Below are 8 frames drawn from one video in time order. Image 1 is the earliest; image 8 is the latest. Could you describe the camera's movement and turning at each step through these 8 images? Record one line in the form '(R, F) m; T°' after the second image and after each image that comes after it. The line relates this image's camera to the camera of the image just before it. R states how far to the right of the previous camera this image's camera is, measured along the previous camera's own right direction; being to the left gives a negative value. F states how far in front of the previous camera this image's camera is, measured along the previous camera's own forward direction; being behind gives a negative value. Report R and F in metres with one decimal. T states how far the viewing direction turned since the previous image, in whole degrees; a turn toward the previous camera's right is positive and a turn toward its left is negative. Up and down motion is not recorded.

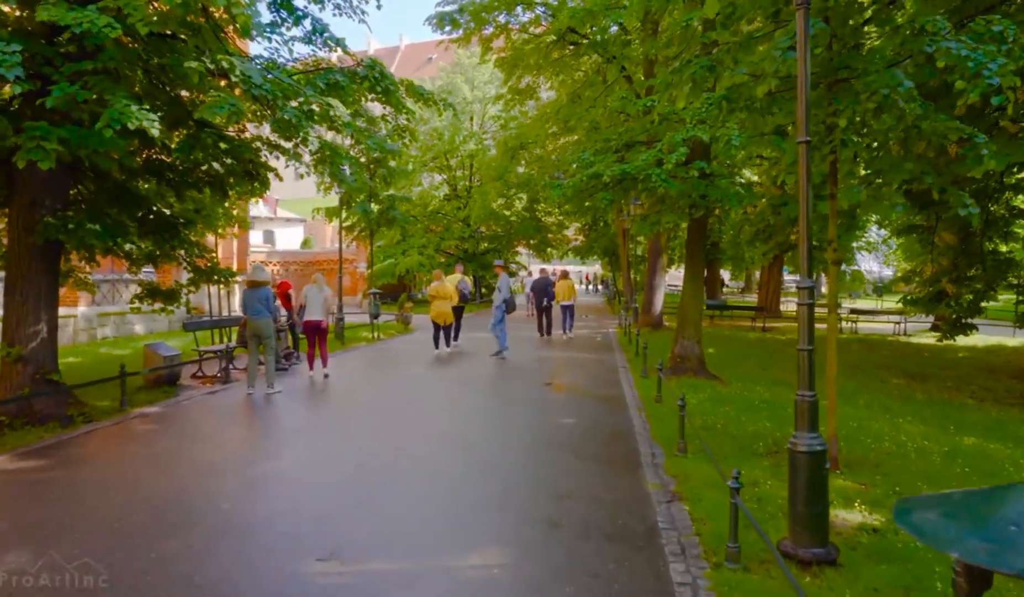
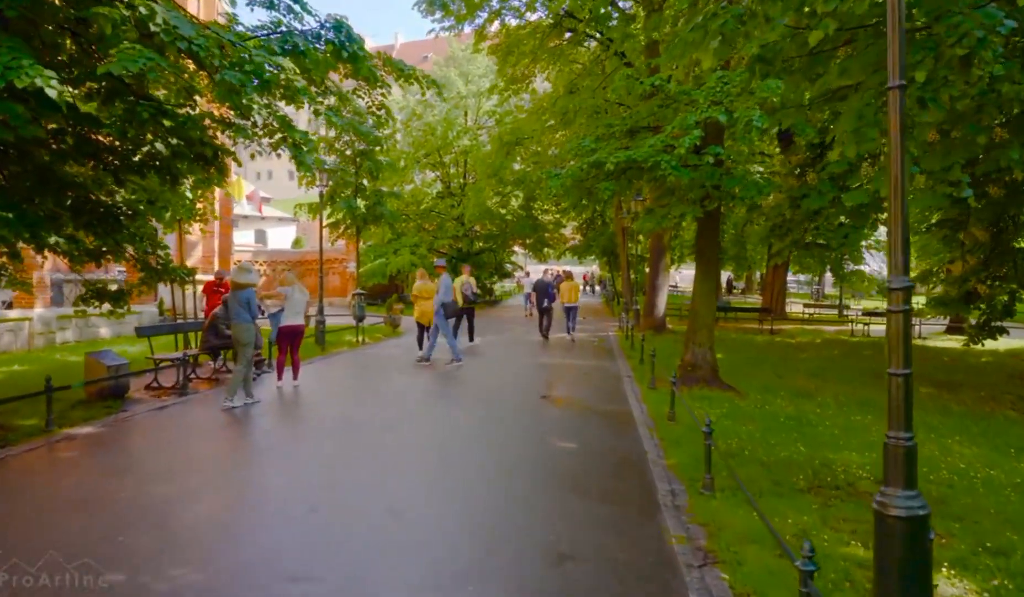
(+0.1, +1.2) m; 0°
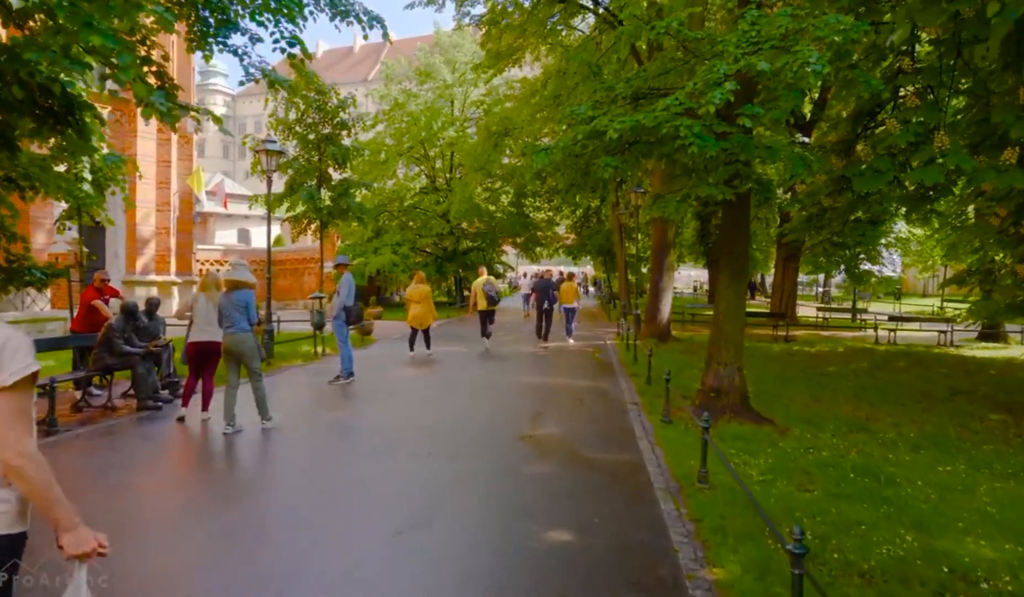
(+0.2, +2.4) m; 0°
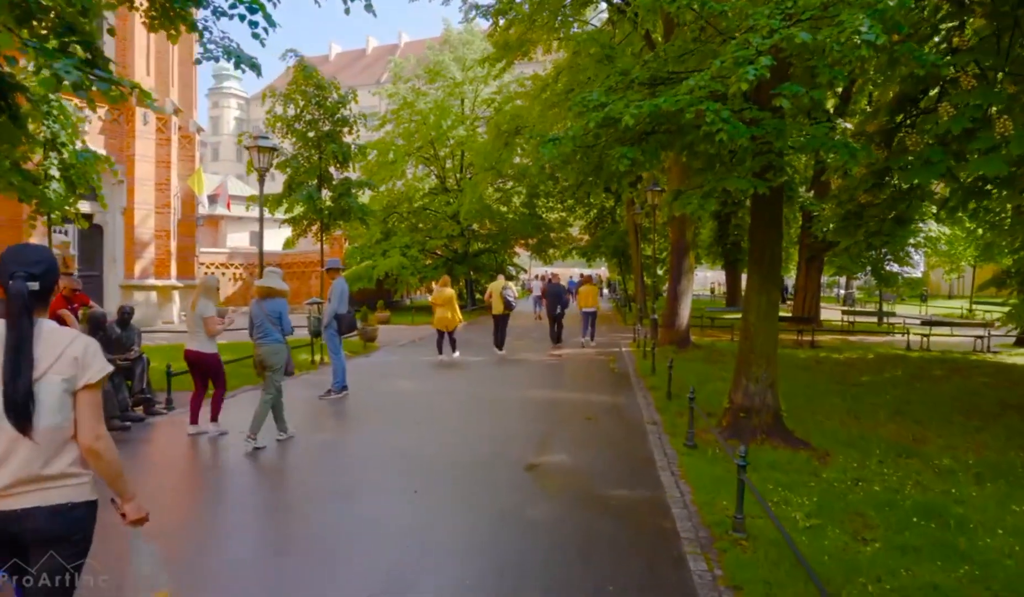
(+0.1, +0.9) m; -1°
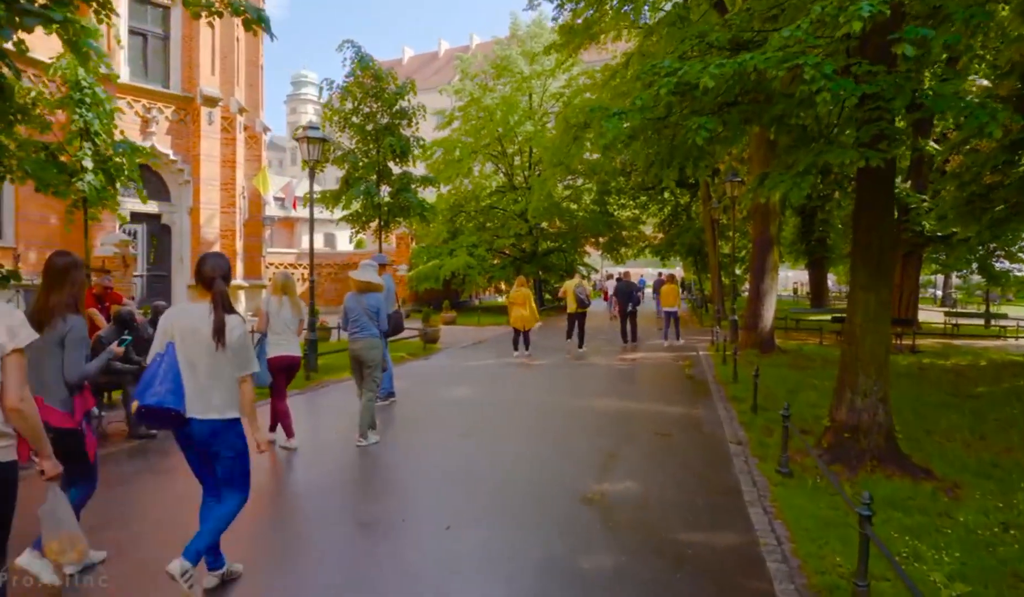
(+0.1, +1.0) m; -6°
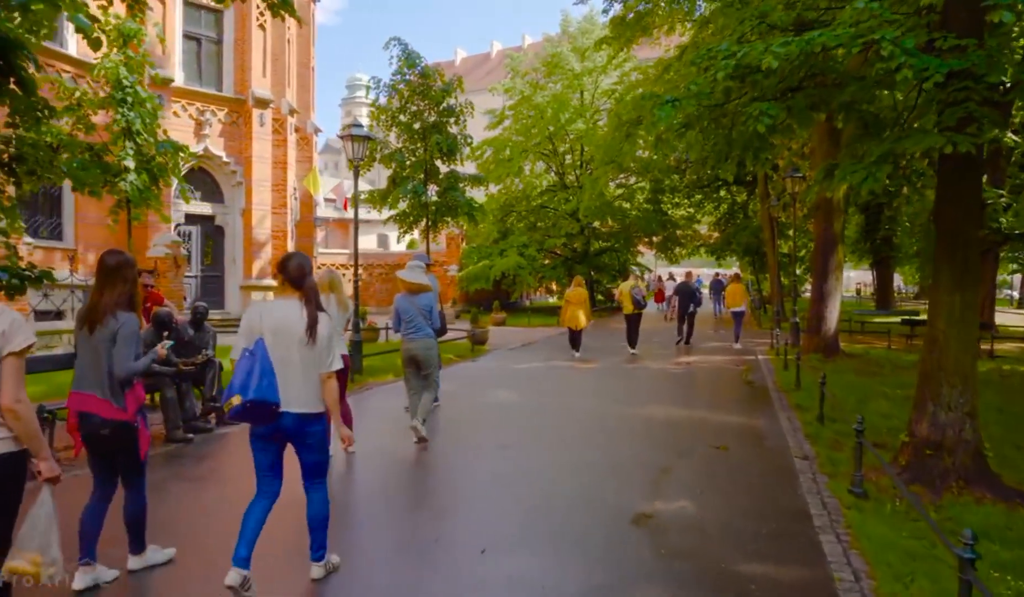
(+0.1, +0.4) m; -4°
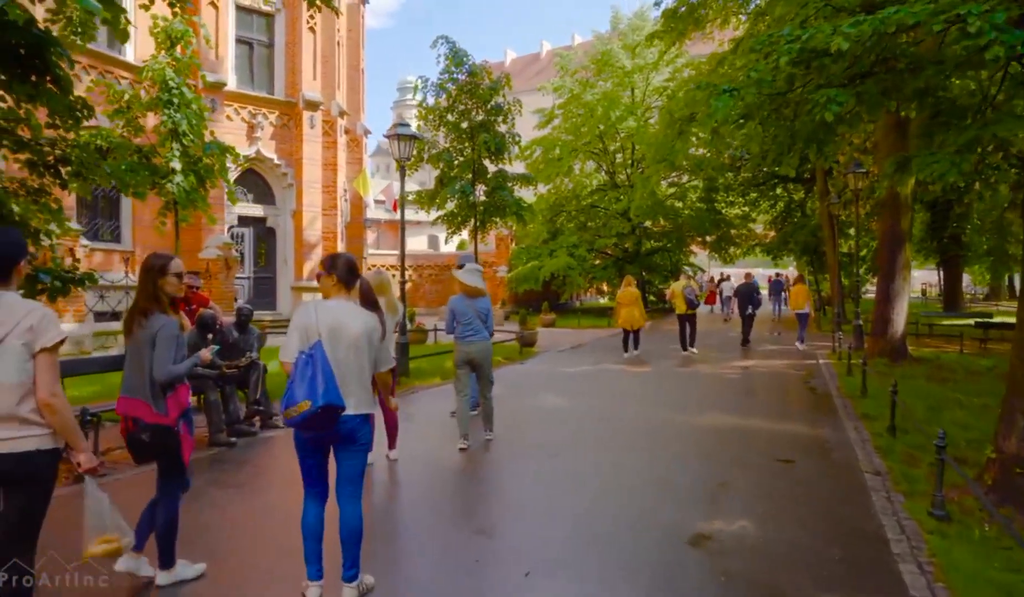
(0.0, +0.3) m; -4°
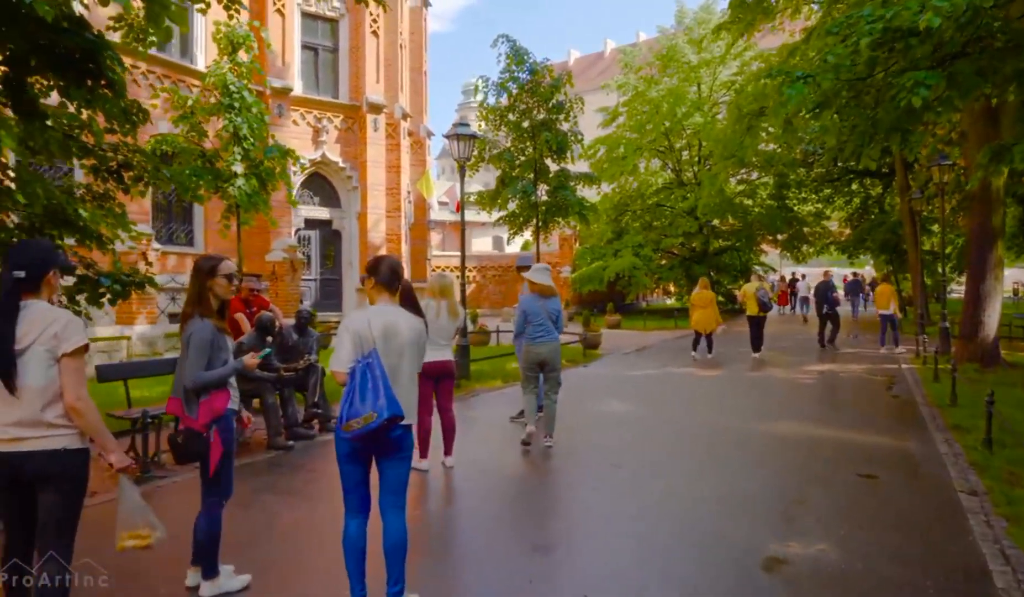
(+0.1, +0.2) m; -5°
